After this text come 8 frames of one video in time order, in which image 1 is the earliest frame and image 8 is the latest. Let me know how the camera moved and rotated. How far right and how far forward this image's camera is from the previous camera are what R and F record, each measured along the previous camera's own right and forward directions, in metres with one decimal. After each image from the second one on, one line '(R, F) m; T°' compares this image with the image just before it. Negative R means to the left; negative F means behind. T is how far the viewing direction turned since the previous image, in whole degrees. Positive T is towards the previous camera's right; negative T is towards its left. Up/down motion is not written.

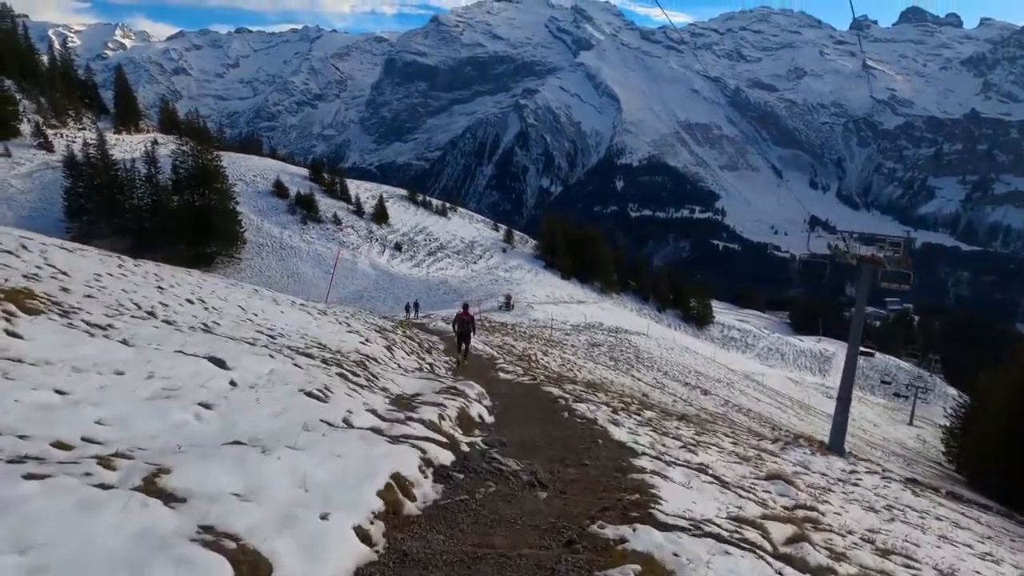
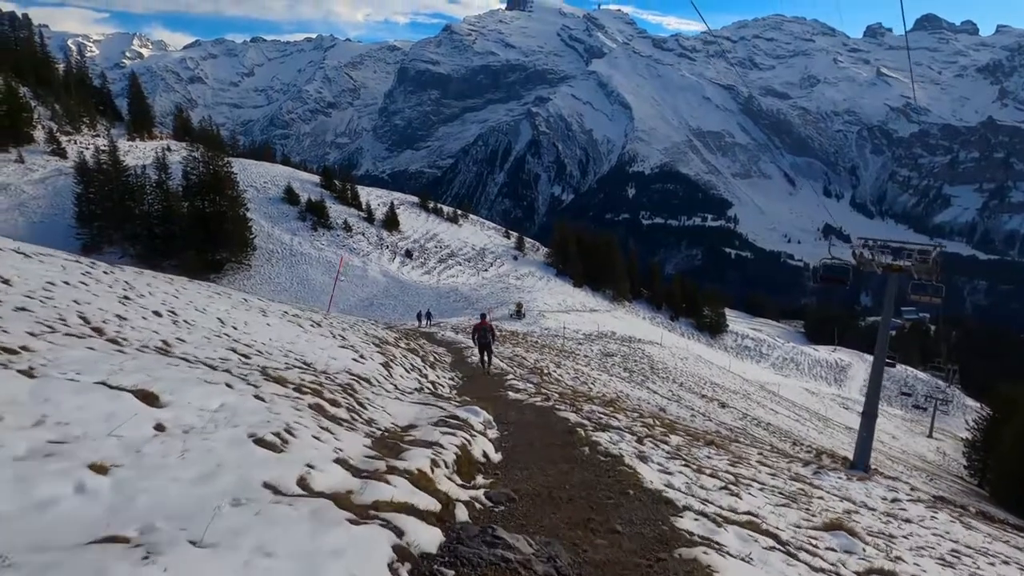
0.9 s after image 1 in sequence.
(0.0, +0.8) m; -1°
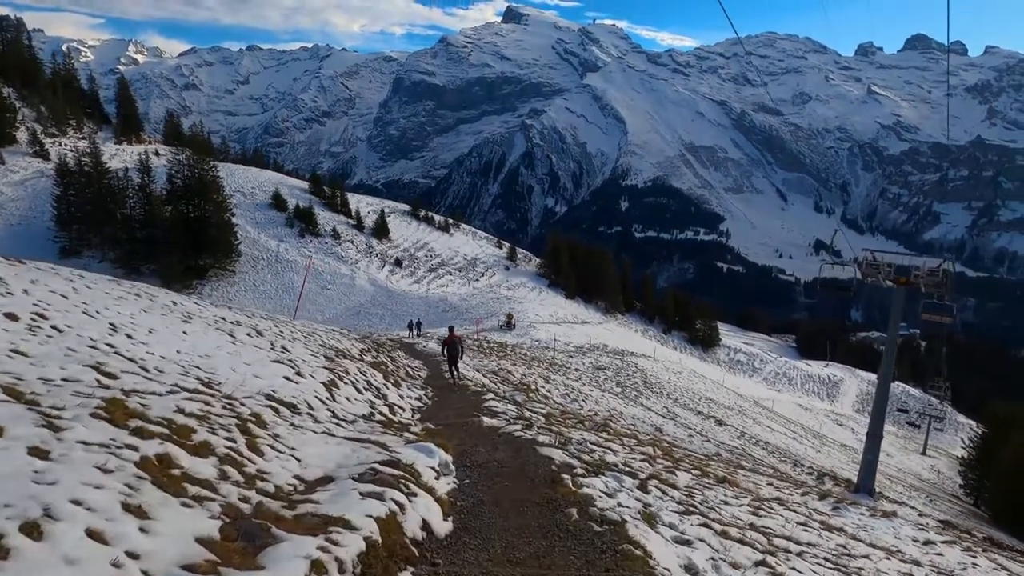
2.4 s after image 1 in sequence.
(+0.2, +1.3) m; +1°
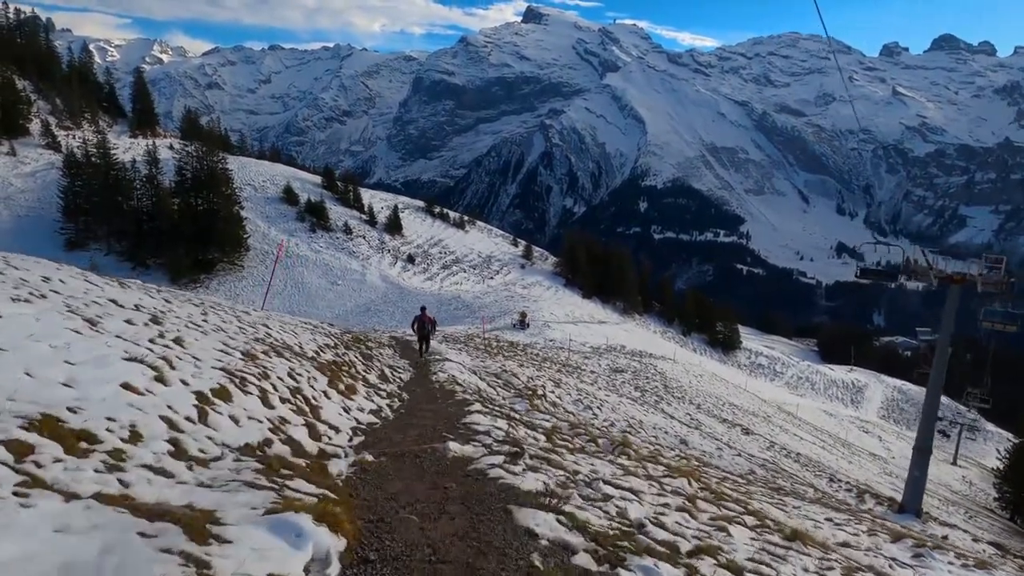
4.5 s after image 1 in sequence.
(+0.3, +2.0) m; -2°
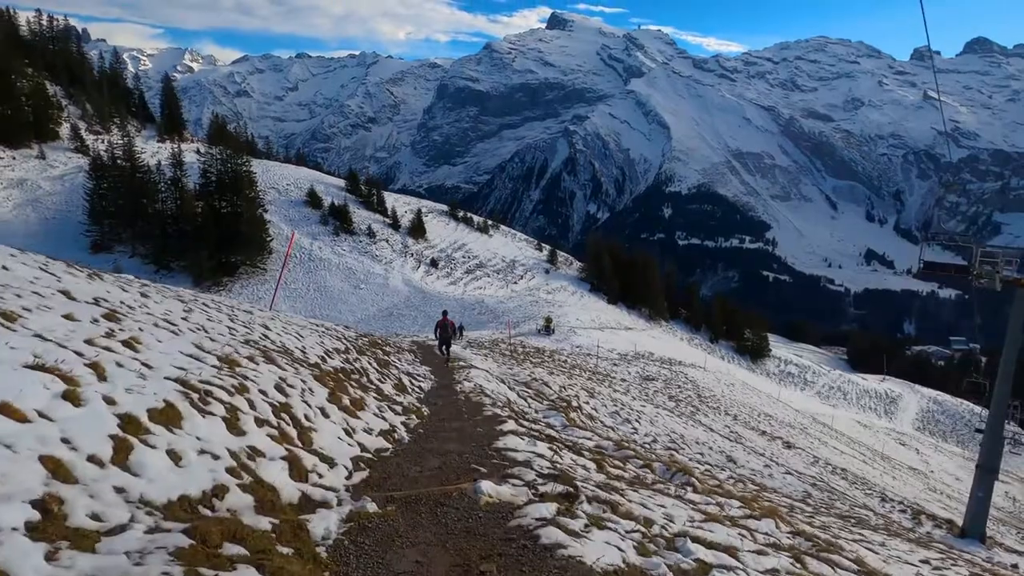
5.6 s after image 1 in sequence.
(-0.2, +1.2) m; -2°
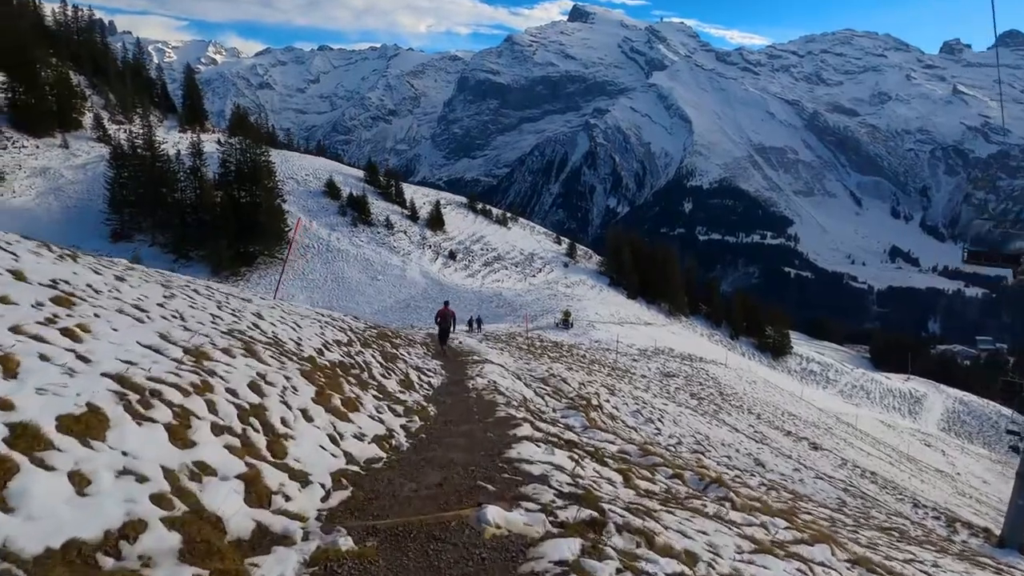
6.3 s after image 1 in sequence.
(0.0, +0.7) m; -2°
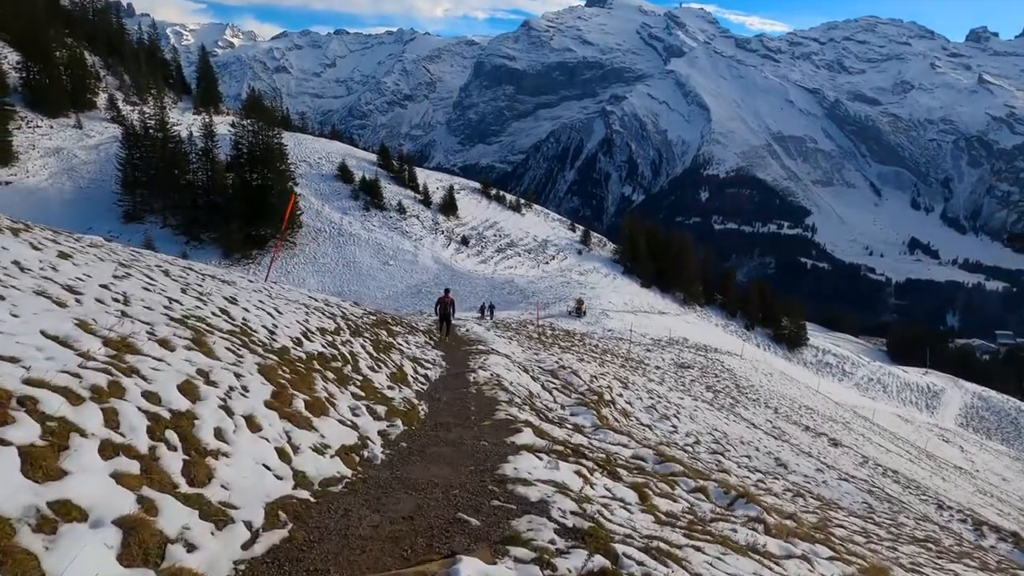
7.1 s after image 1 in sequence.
(+0.1, +0.7) m; -1°
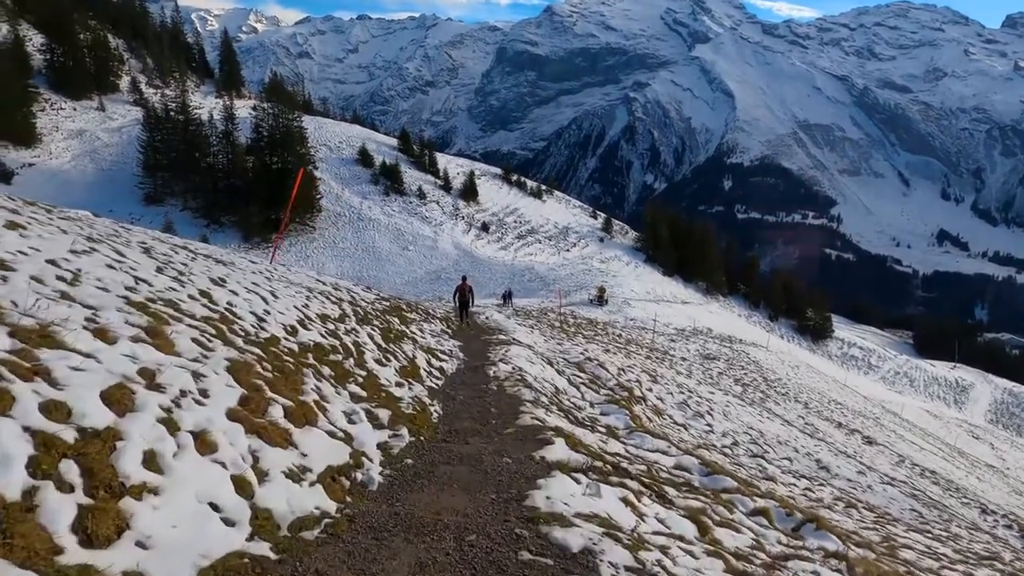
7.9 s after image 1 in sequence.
(-0.1, +0.8) m; -2°
